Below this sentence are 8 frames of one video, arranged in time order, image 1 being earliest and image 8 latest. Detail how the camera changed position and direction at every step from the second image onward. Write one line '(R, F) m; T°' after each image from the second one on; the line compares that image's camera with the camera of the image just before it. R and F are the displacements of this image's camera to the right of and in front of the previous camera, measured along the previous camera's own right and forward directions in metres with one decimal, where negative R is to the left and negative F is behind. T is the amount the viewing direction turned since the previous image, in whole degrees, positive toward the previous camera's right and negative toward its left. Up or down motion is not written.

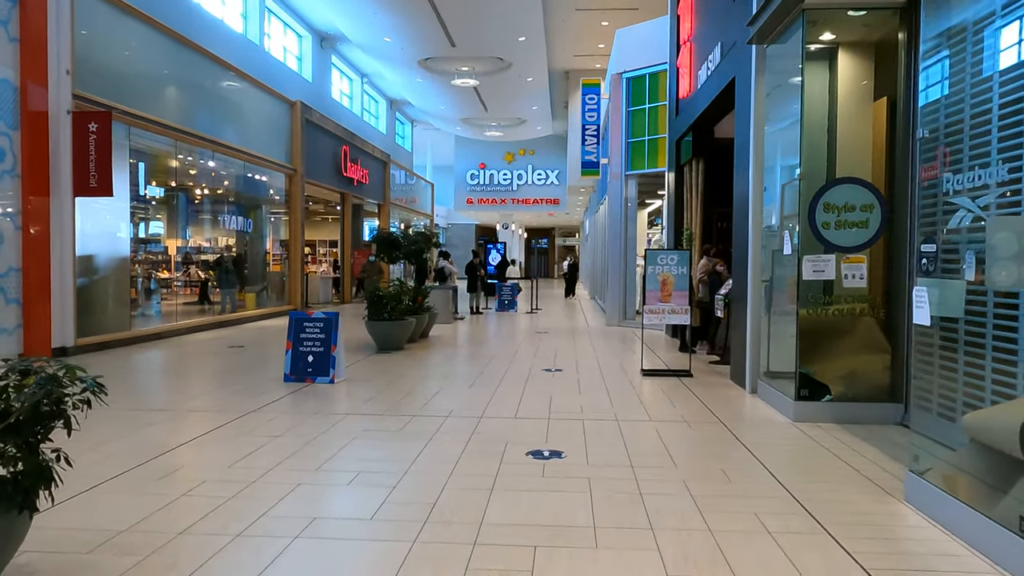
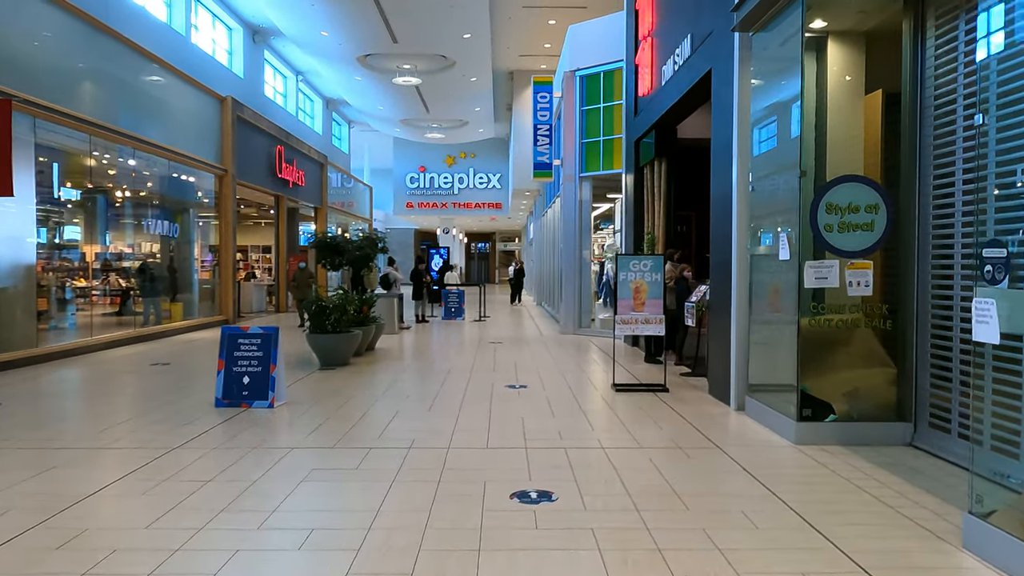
(-0.2, +0.6) m; +5°
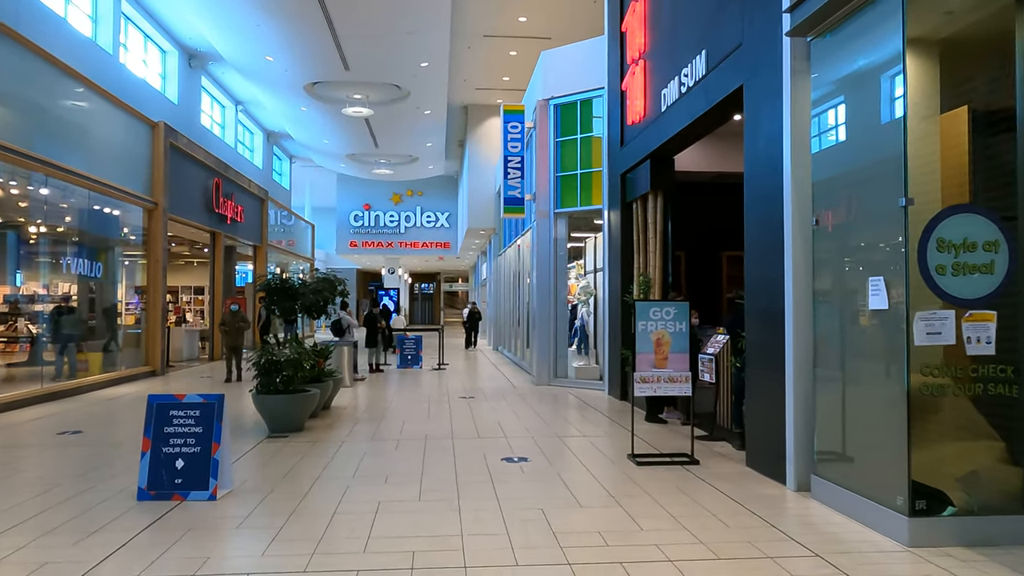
(-0.4, +1.1) m; +5°
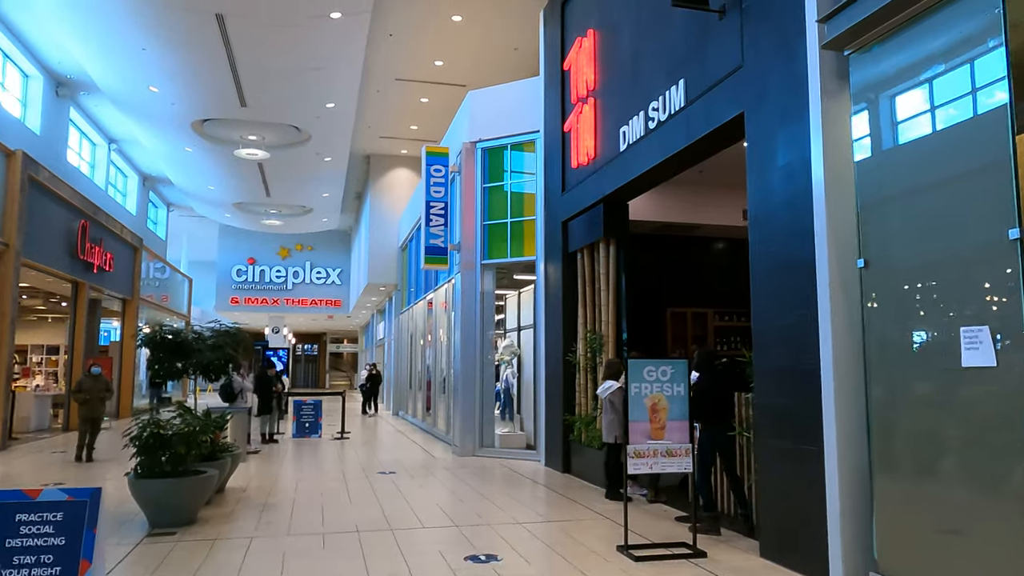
(-0.5, +1.0) m; +9°
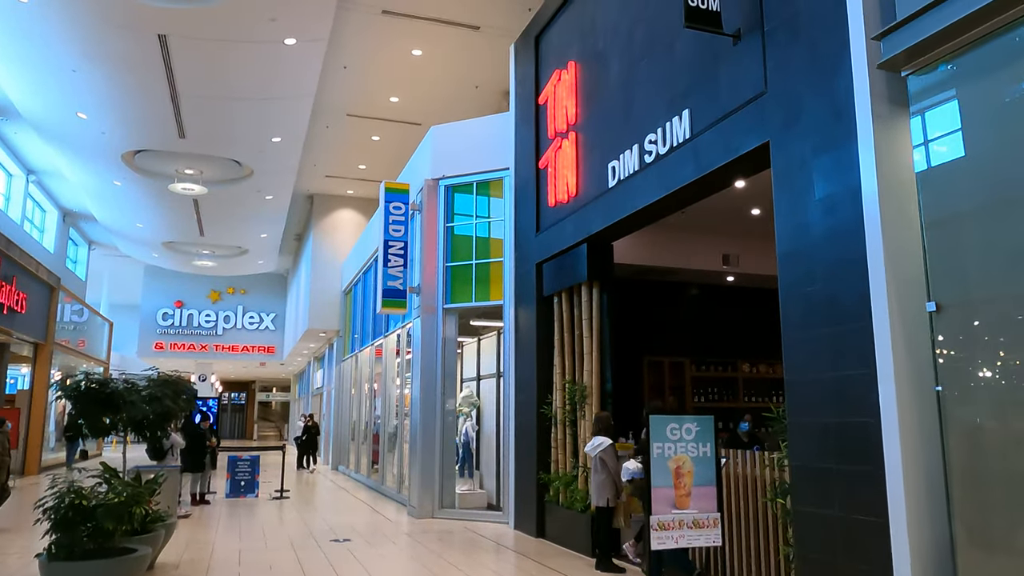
(-0.4, +0.6) m; +5°
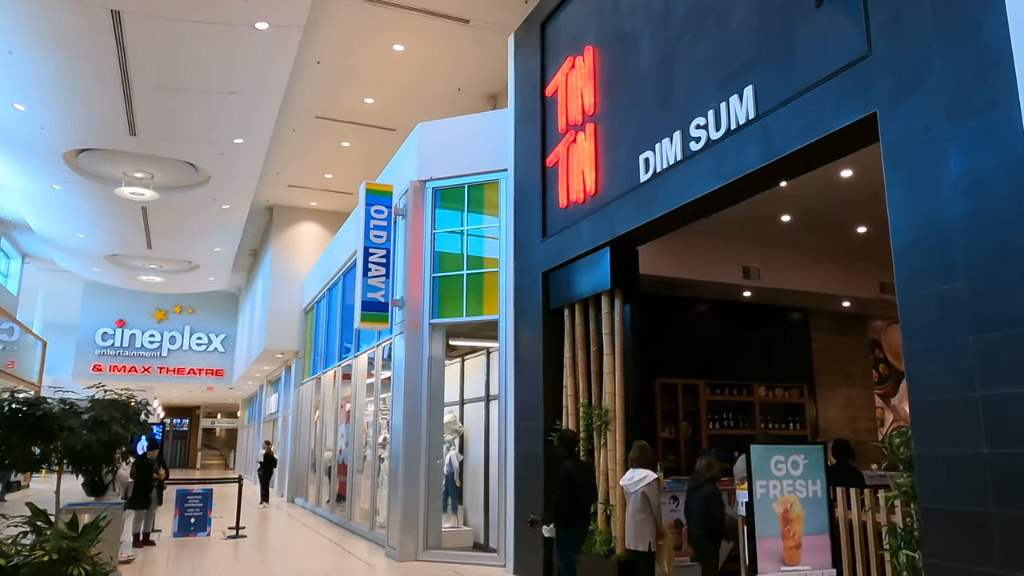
(-0.5, +0.9) m; +4°
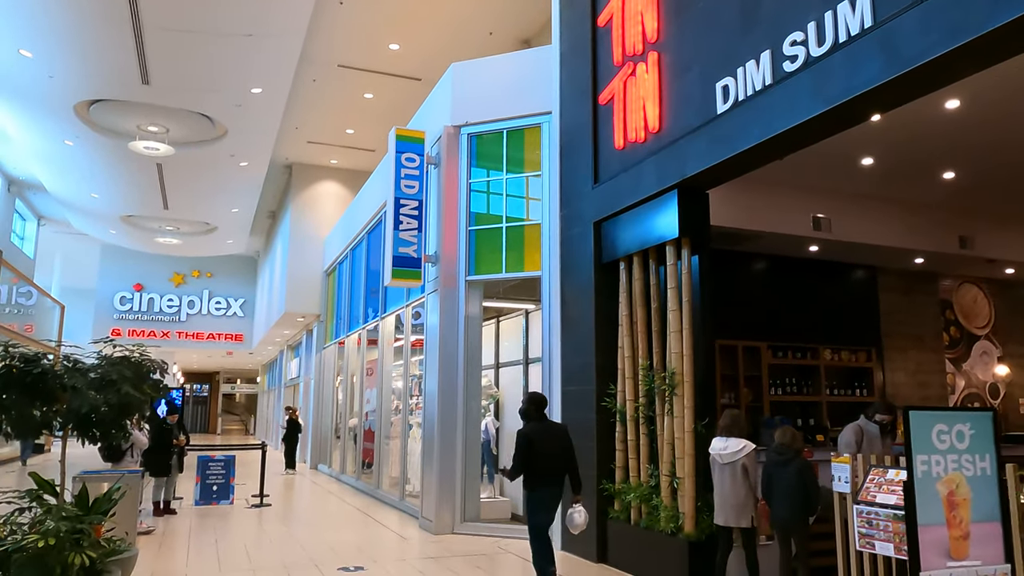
(-0.3, +0.6) m; -1°
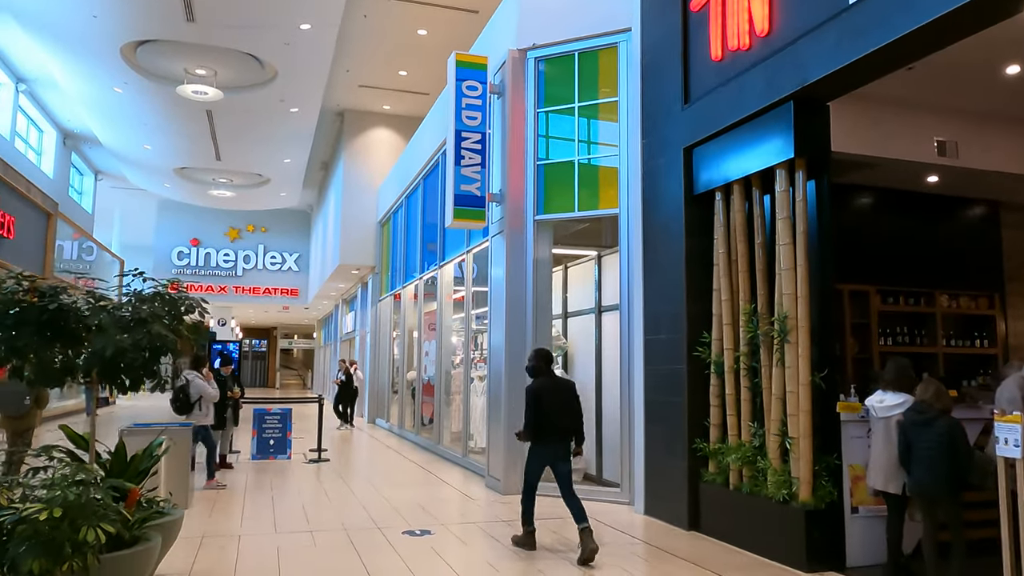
(-0.2, +0.6) m; -4°
